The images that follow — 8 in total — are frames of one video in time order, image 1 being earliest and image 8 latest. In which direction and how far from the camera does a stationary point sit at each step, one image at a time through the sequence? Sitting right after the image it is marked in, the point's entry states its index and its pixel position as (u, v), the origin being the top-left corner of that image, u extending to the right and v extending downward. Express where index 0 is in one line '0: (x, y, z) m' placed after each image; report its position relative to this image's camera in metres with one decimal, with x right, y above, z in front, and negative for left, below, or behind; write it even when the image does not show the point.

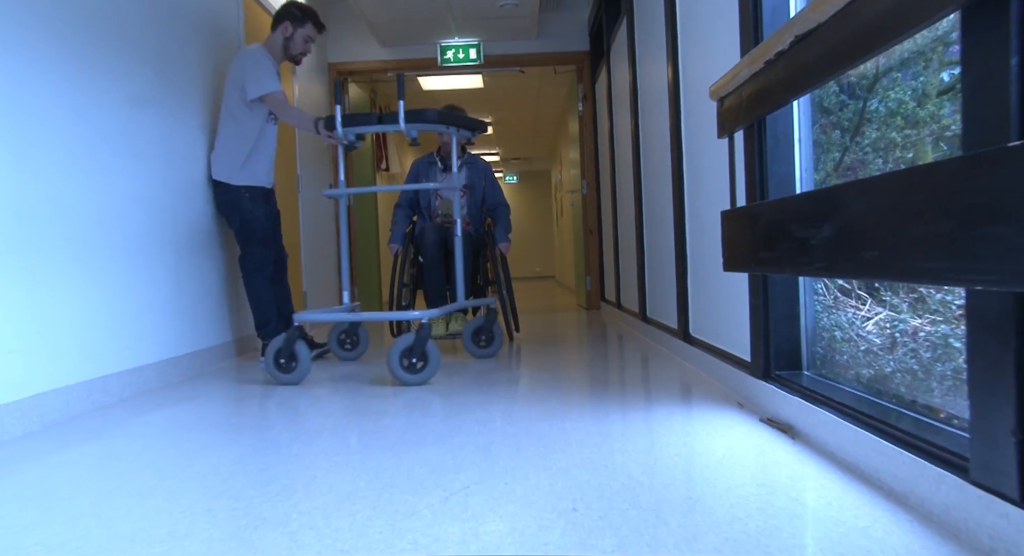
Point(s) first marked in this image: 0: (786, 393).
0: (+0.6, -0.3, +1.4) m
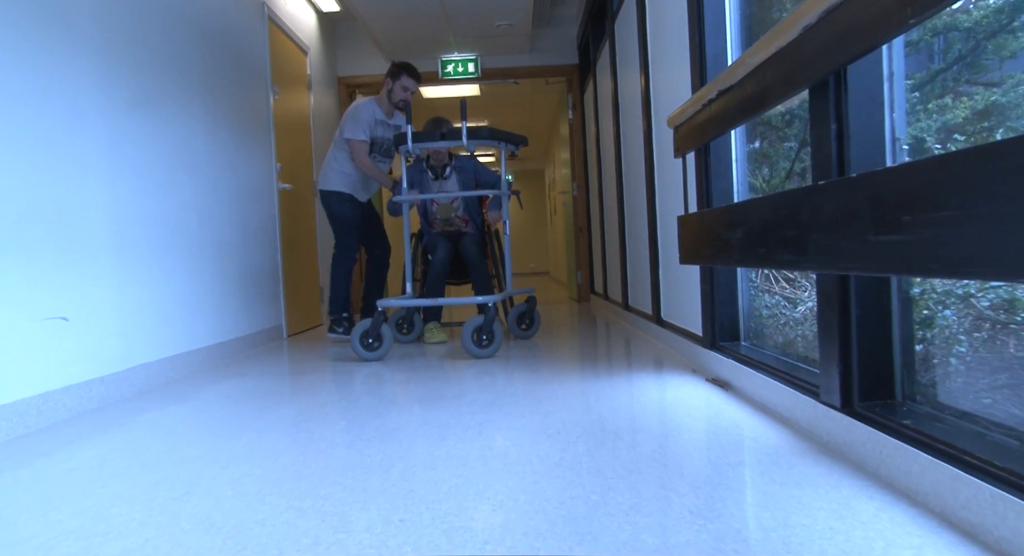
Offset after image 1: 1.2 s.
0: (+0.6, -0.2, +1.8) m
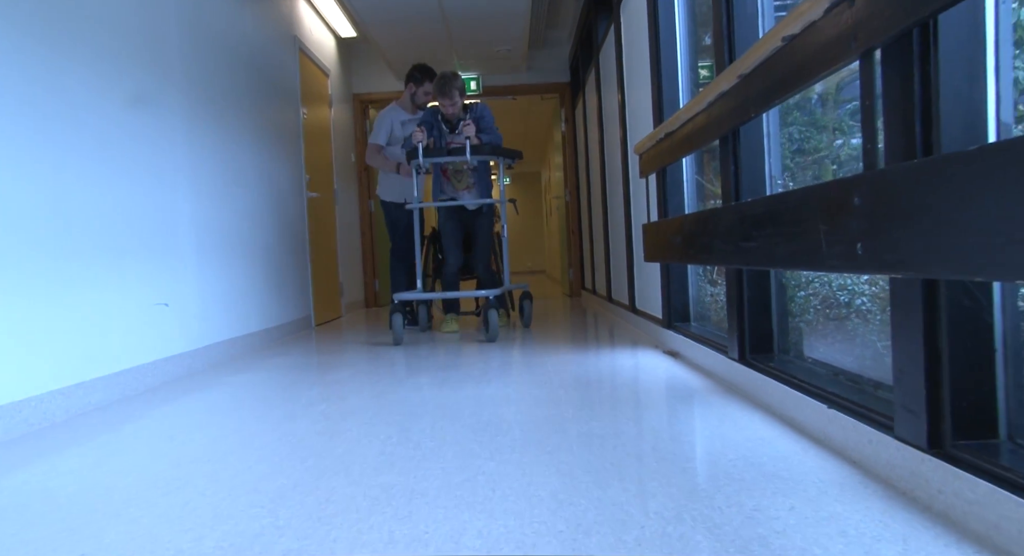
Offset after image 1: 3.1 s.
0: (+0.6, -0.2, +2.4) m
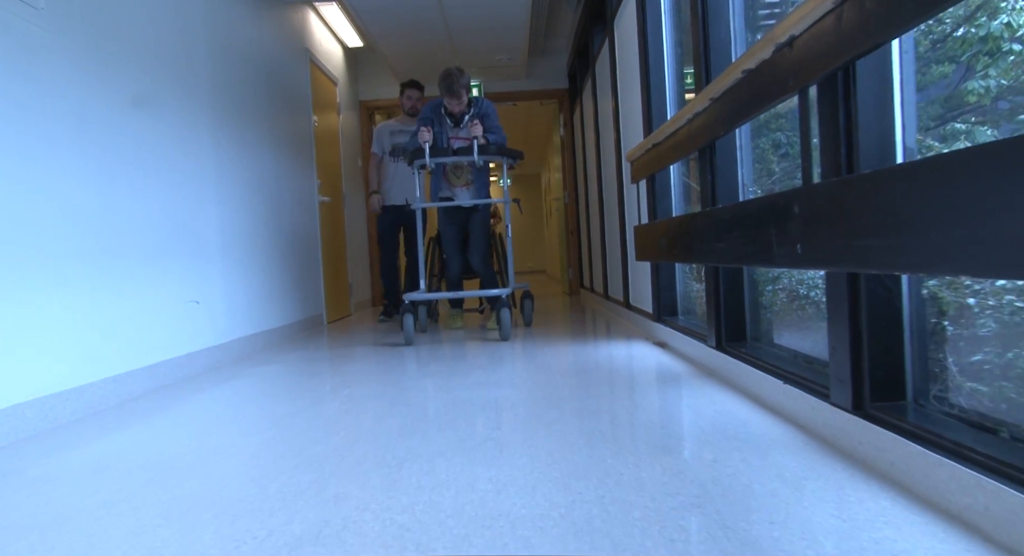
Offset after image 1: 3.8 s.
0: (+0.6, -0.2, +2.6) m
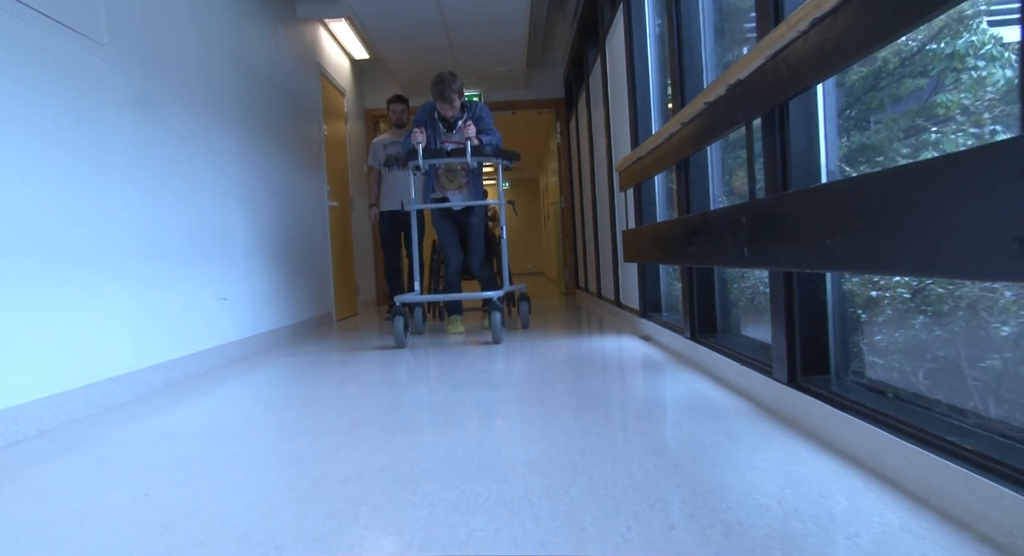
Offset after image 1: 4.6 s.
0: (+0.6, -0.2, +2.8) m
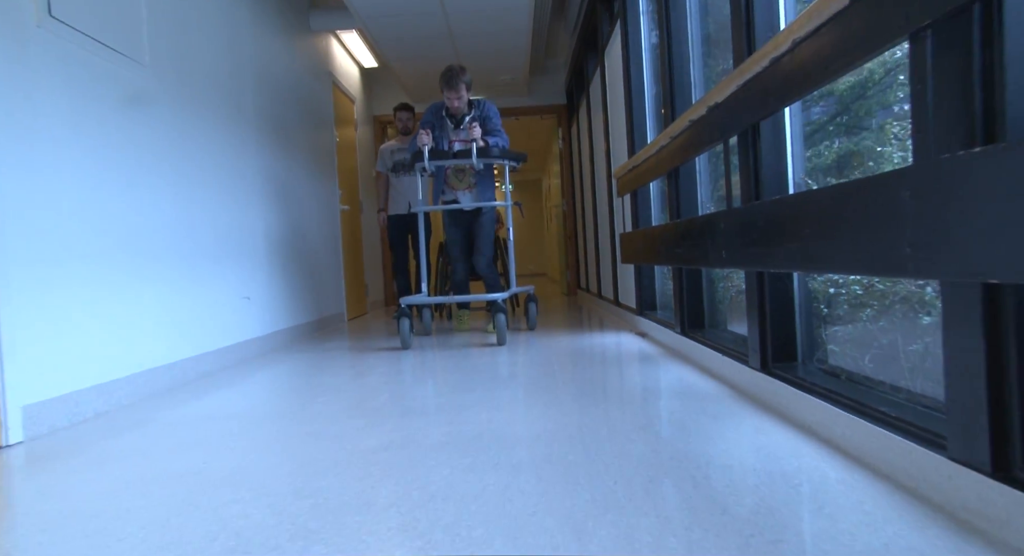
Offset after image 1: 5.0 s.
0: (+0.7, -0.2, +3.0) m
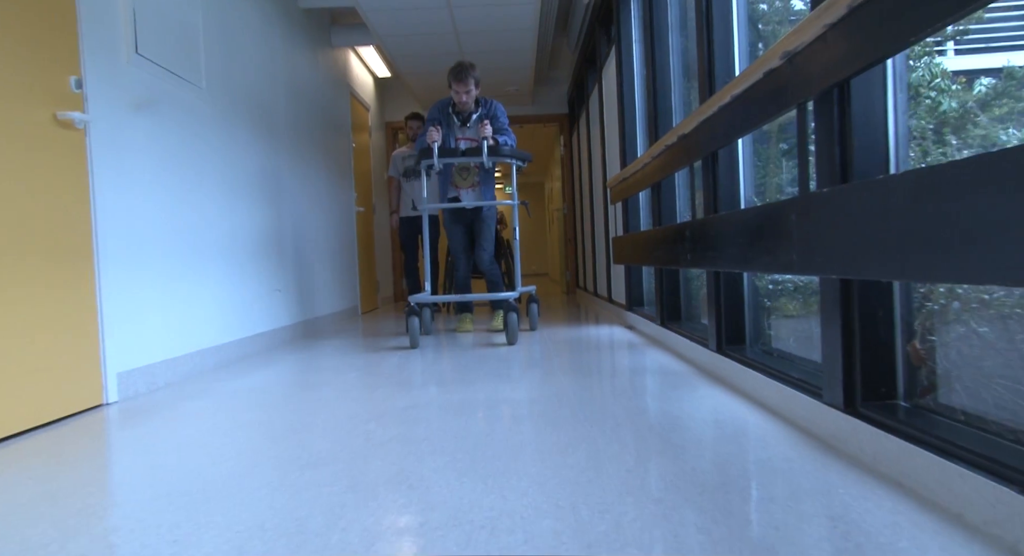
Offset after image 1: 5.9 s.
0: (+0.7, -0.2, +3.3) m
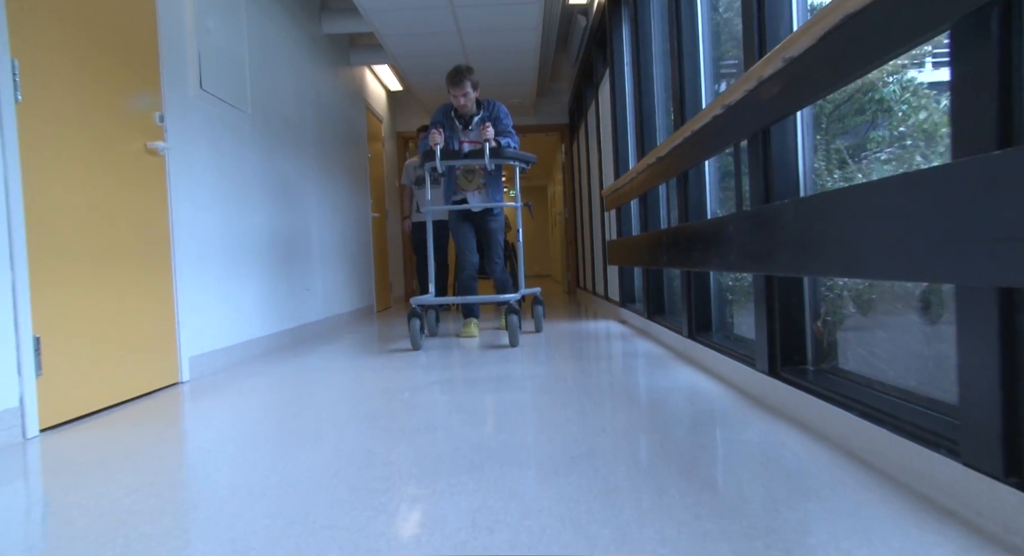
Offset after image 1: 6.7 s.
0: (+0.7, -0.2, +3.7) m
